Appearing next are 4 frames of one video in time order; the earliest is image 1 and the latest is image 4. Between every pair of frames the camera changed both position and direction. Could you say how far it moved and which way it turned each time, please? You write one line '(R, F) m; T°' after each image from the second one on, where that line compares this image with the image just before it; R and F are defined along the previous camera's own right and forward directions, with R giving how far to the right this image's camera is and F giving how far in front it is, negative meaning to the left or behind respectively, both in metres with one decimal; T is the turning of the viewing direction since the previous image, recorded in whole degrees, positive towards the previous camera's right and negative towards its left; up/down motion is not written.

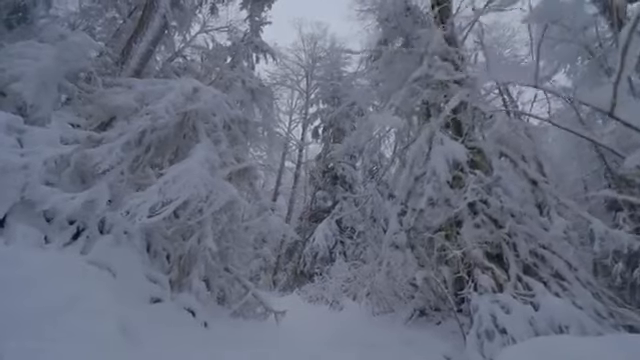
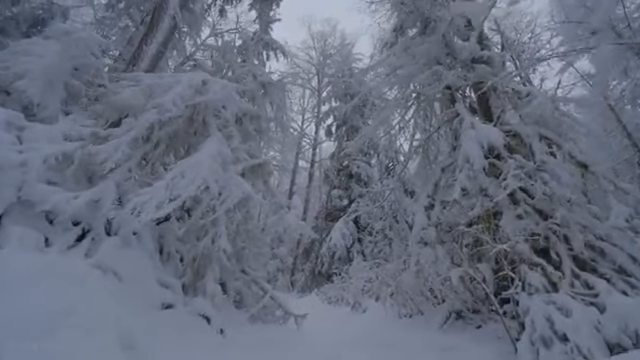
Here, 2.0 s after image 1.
(-0.1, +0.6) m; -2°
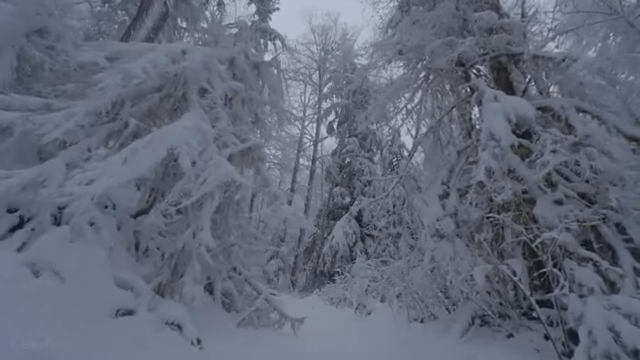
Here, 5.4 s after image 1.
(+0.1, +1.0) m; 0°
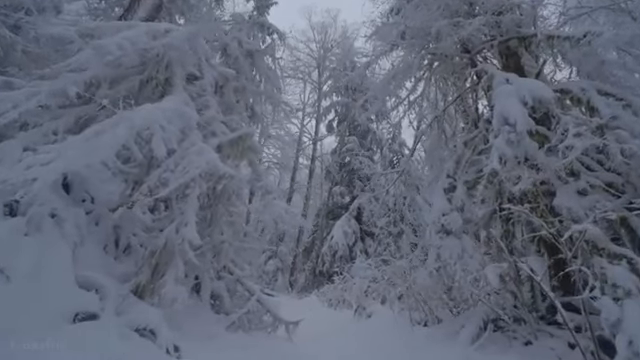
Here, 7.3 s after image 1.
(+0.1, +0.5) m; 0°
